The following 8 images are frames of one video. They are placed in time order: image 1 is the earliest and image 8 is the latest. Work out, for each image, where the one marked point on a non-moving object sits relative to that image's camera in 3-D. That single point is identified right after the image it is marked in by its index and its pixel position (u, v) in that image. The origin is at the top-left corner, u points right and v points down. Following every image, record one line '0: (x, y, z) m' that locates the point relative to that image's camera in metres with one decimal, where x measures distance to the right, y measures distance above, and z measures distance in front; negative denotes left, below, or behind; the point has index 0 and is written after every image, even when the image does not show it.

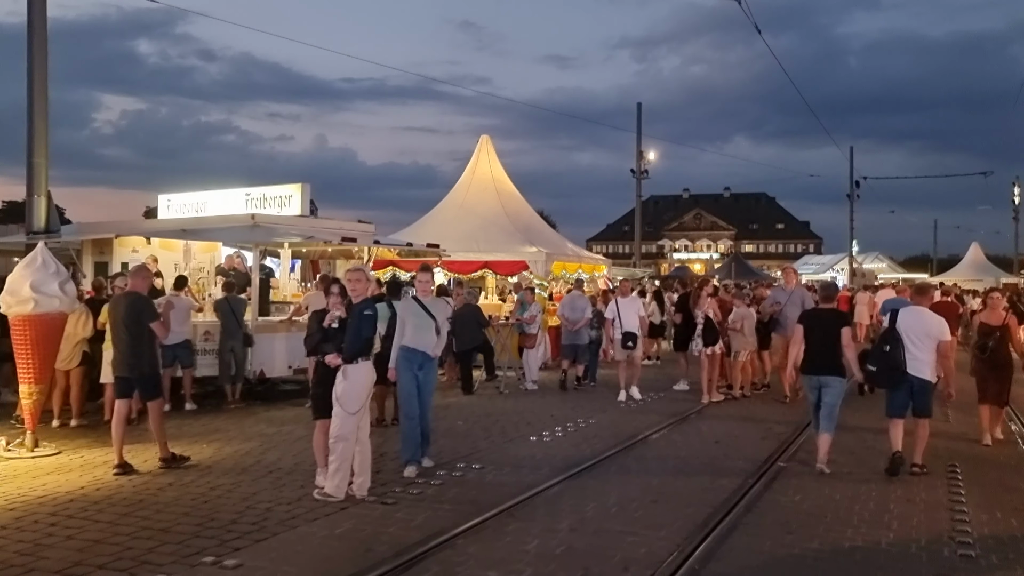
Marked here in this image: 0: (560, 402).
0: (+0.8, -1.8, +13.8) m
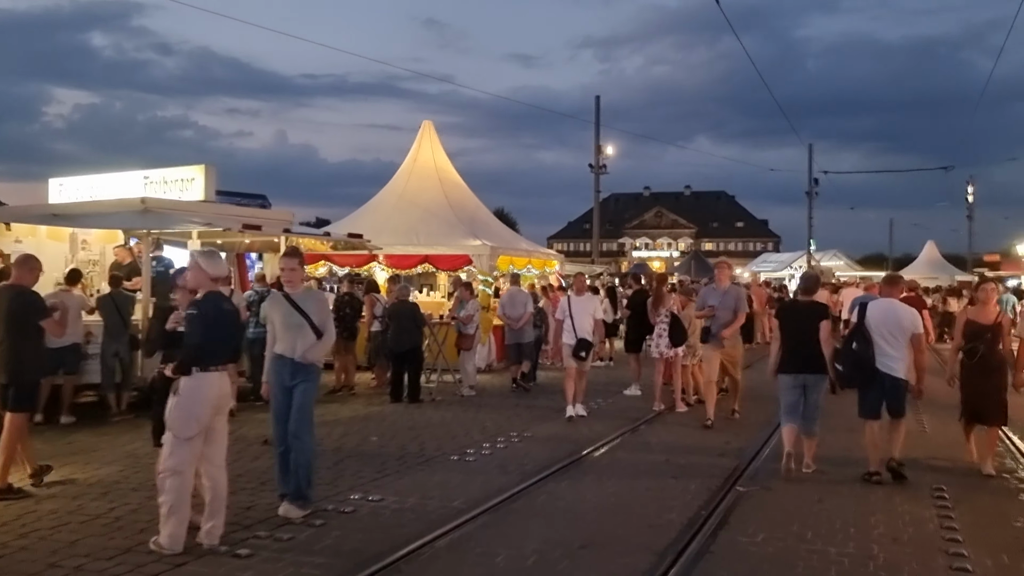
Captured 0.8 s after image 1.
0: (-0.2, -1.7, +12.4) m
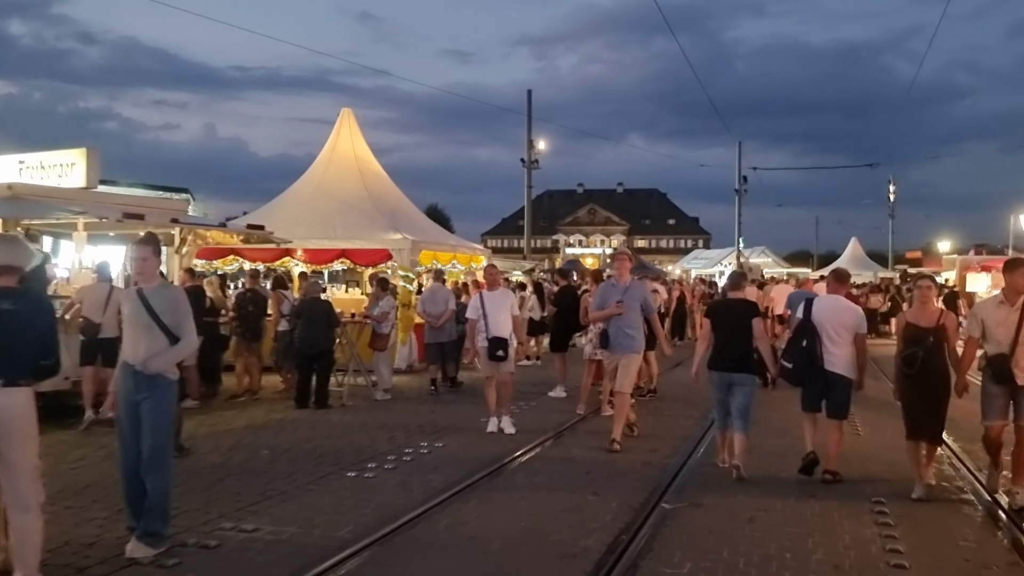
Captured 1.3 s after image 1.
0: (-1.3, -1.7, +11.5) m
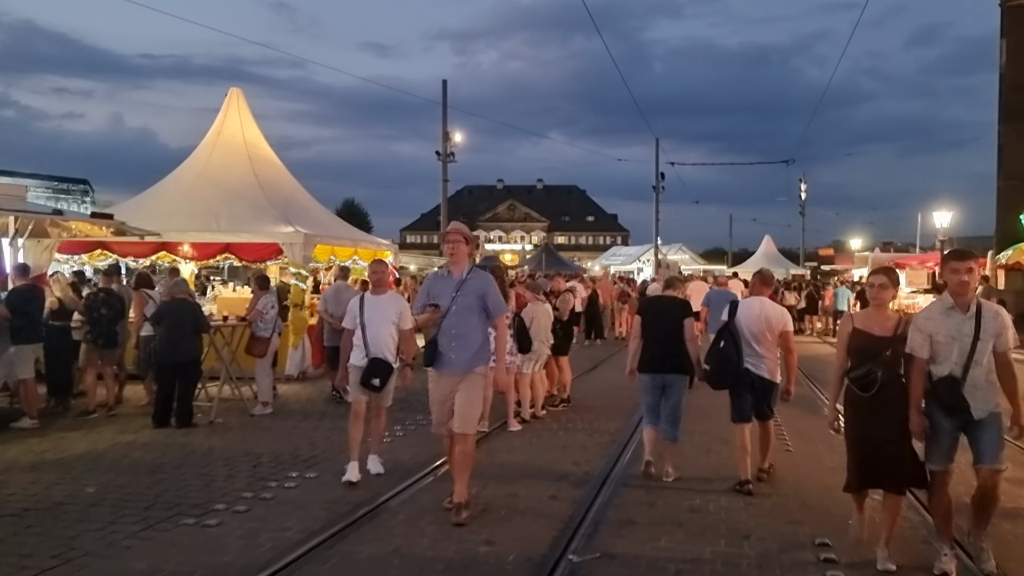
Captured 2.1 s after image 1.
0: (-2.5, -1.7, +10.0) m
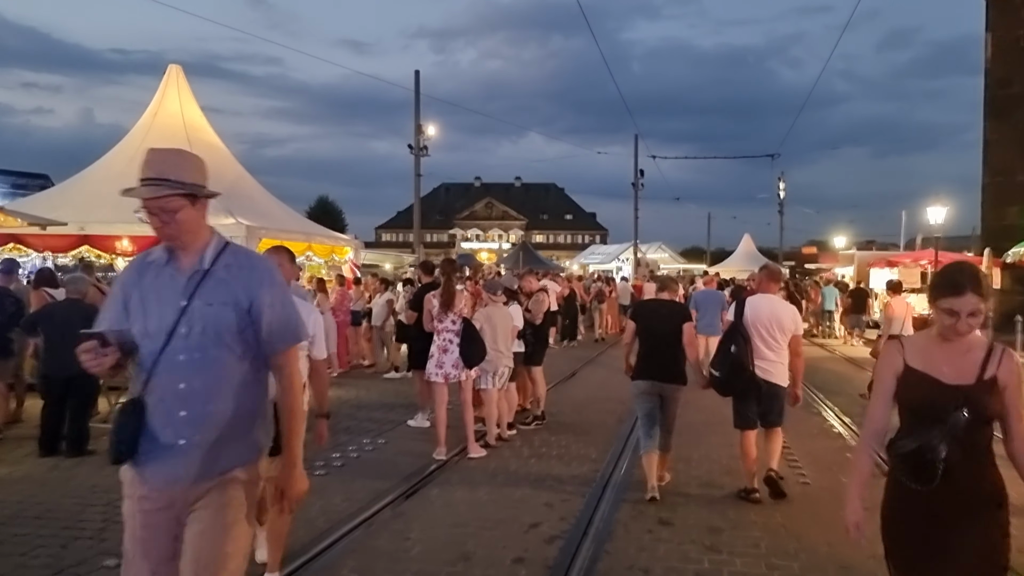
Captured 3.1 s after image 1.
0: (-2.9, -1.7, +8.3) m
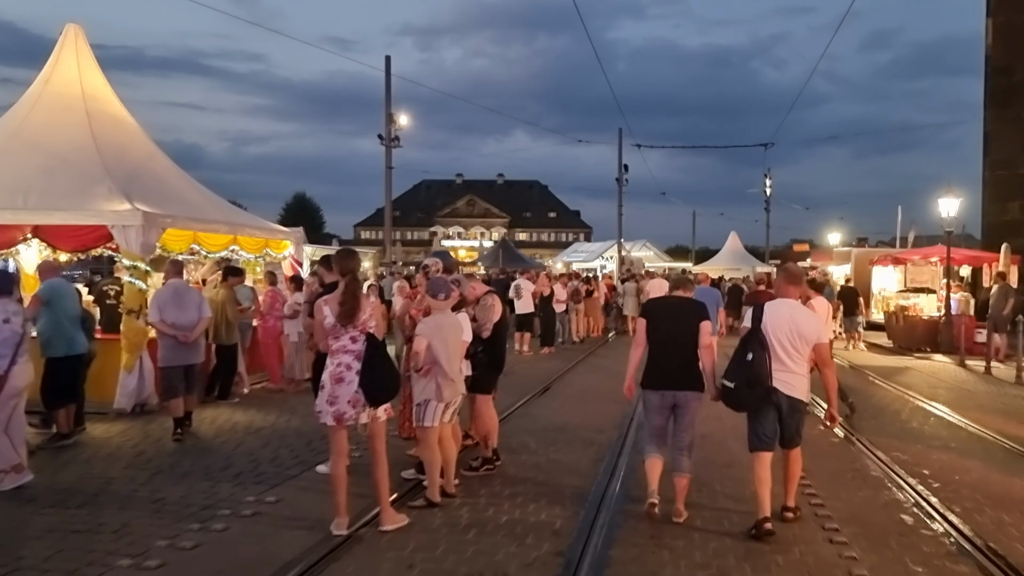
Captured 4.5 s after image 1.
0: (-3.4, -1.7, +5.7) m
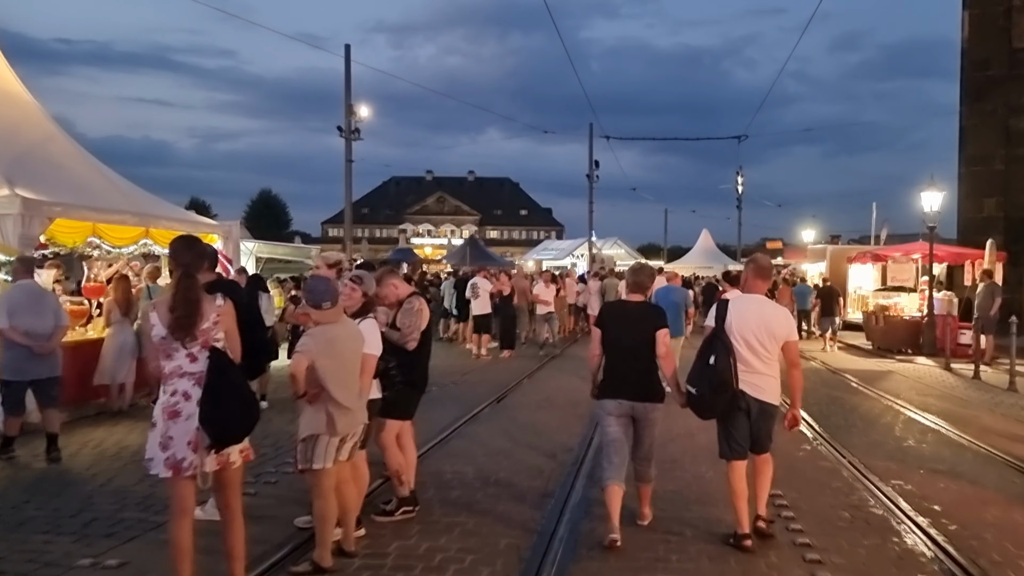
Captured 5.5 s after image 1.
0: (-3.9, -1.7, +4.1) m
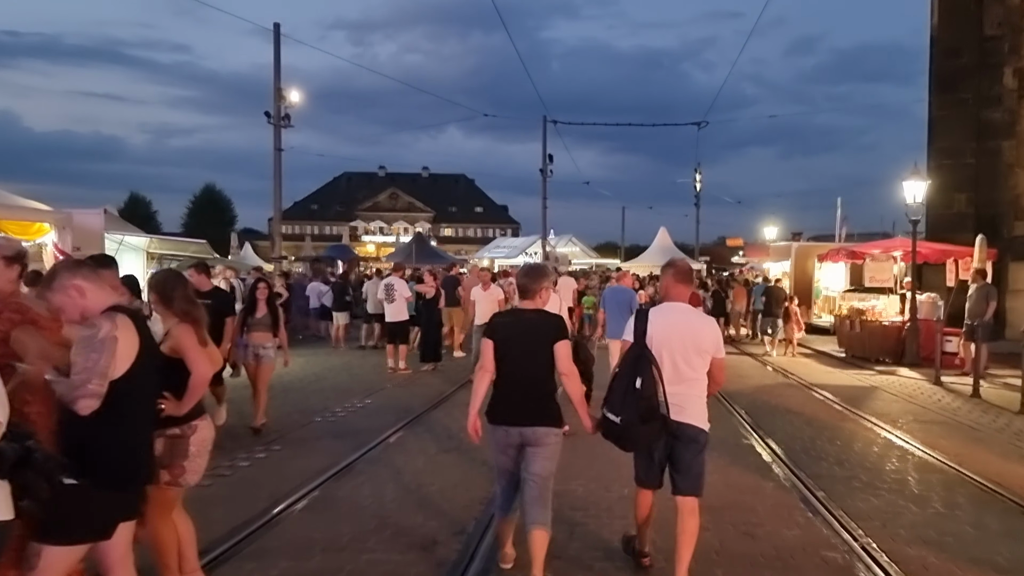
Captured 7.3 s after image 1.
0: (-4.6, -1.8, +1.1) m
